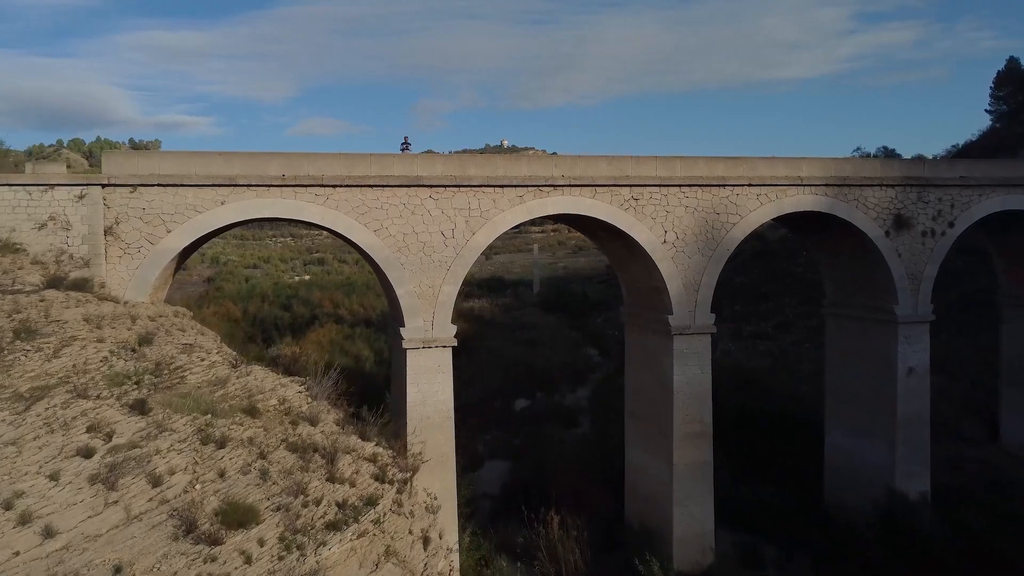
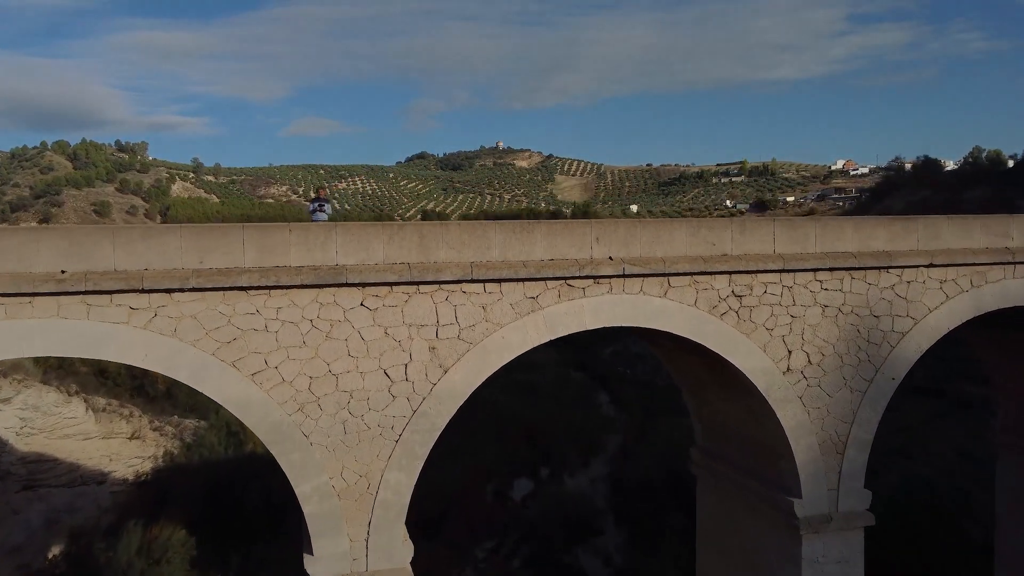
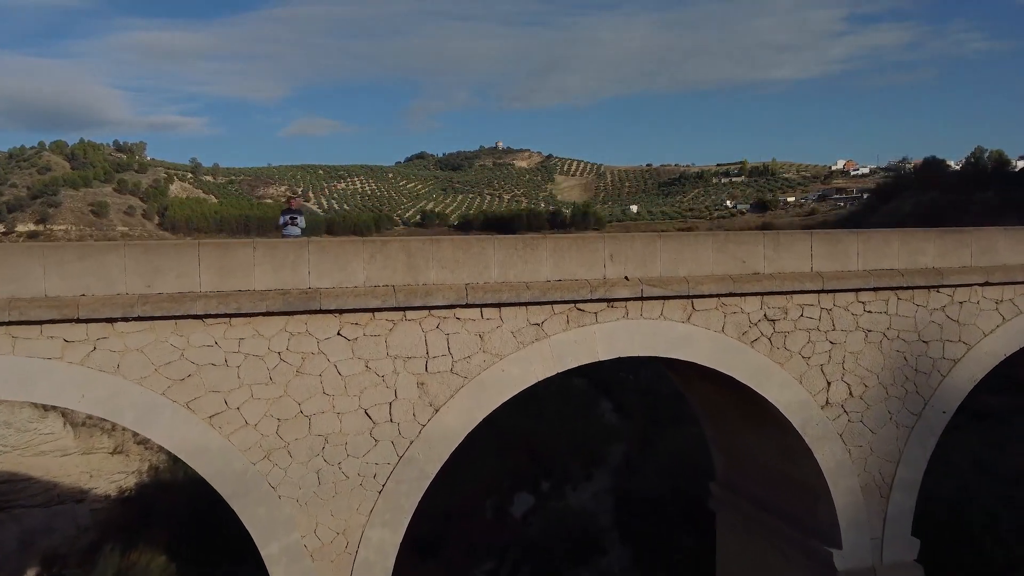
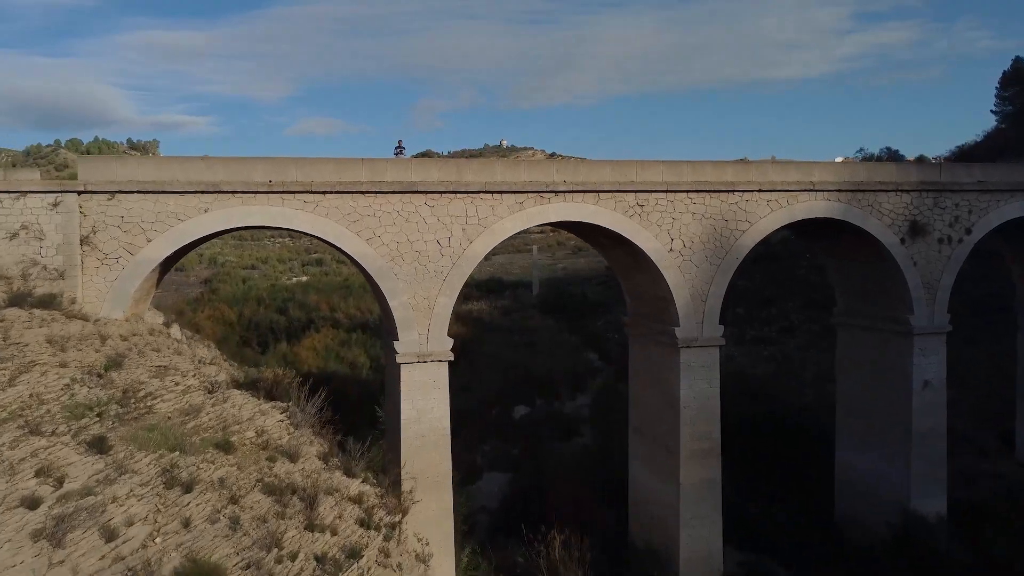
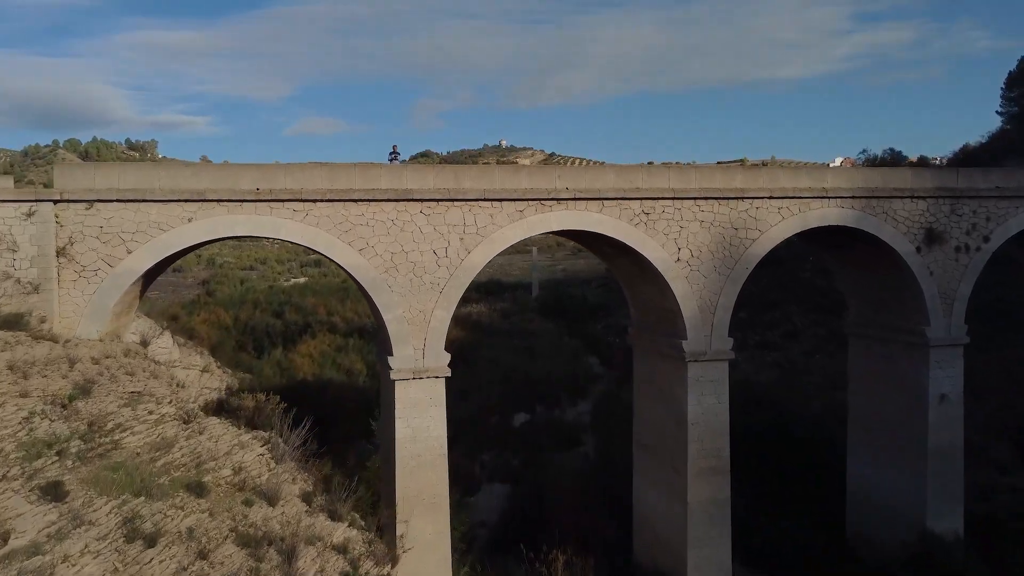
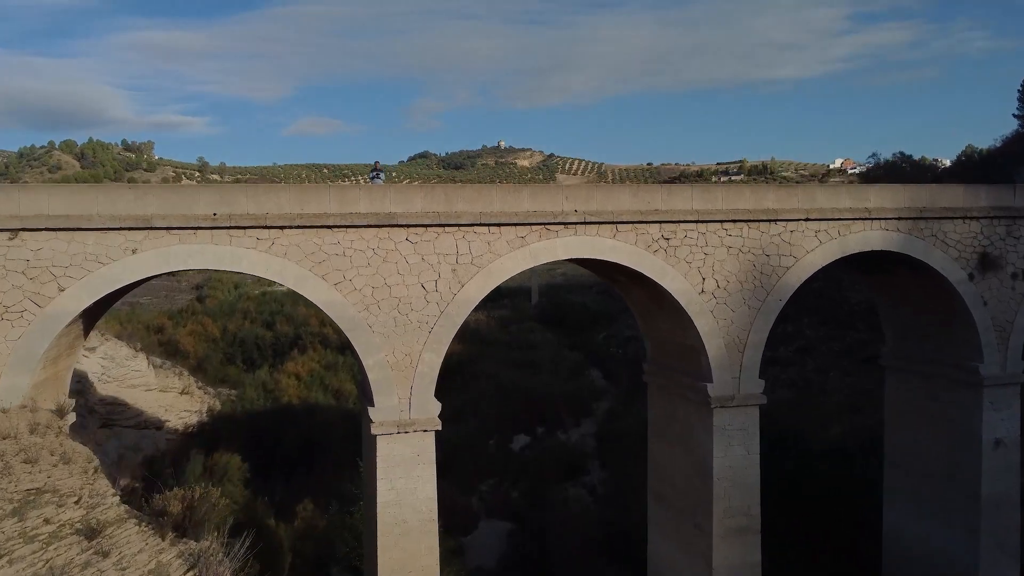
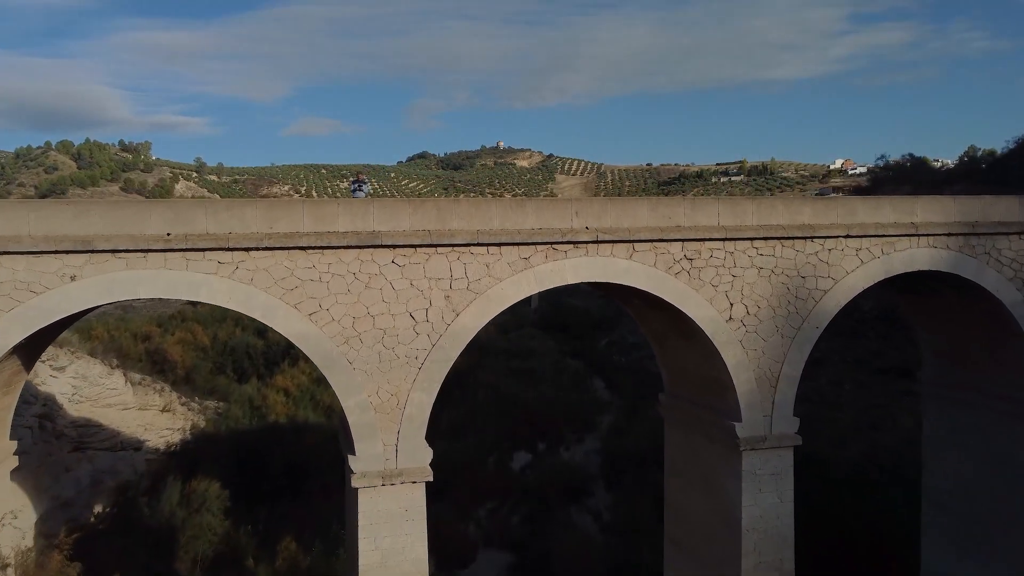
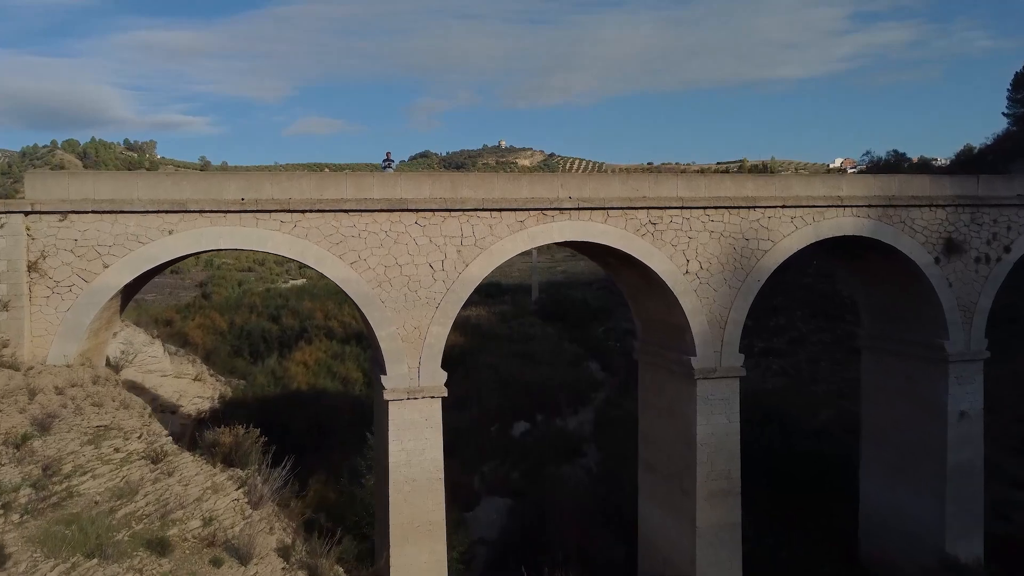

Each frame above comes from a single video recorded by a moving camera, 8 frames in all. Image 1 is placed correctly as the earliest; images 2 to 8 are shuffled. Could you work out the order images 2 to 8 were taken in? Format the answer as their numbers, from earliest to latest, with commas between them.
4, 5, 8, 6, 7, 2, 3
